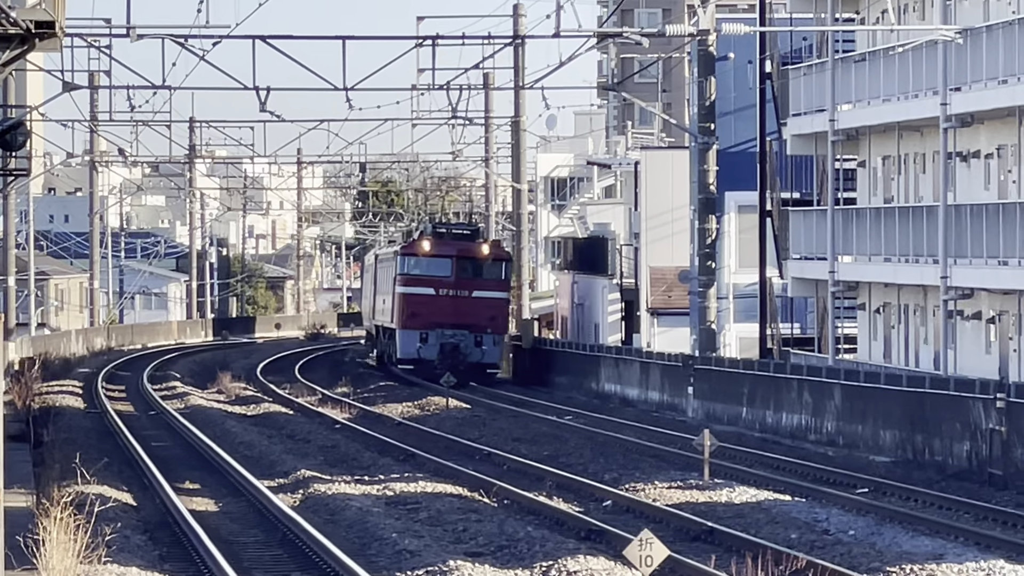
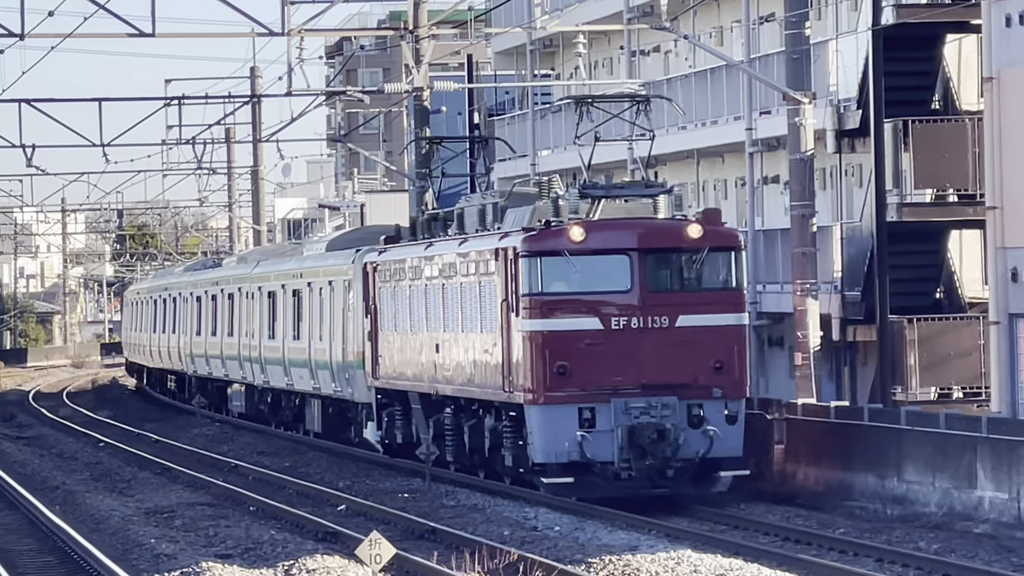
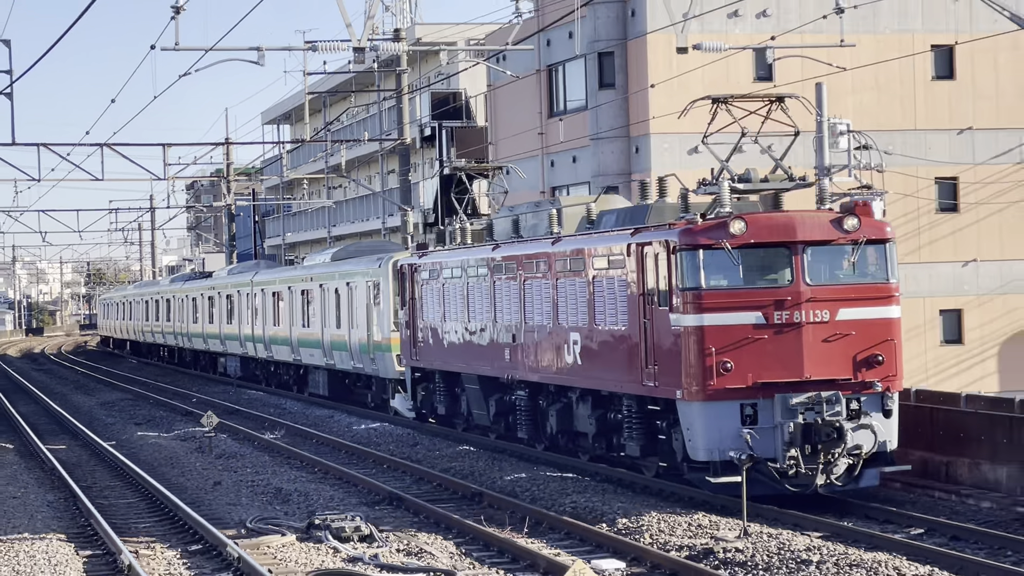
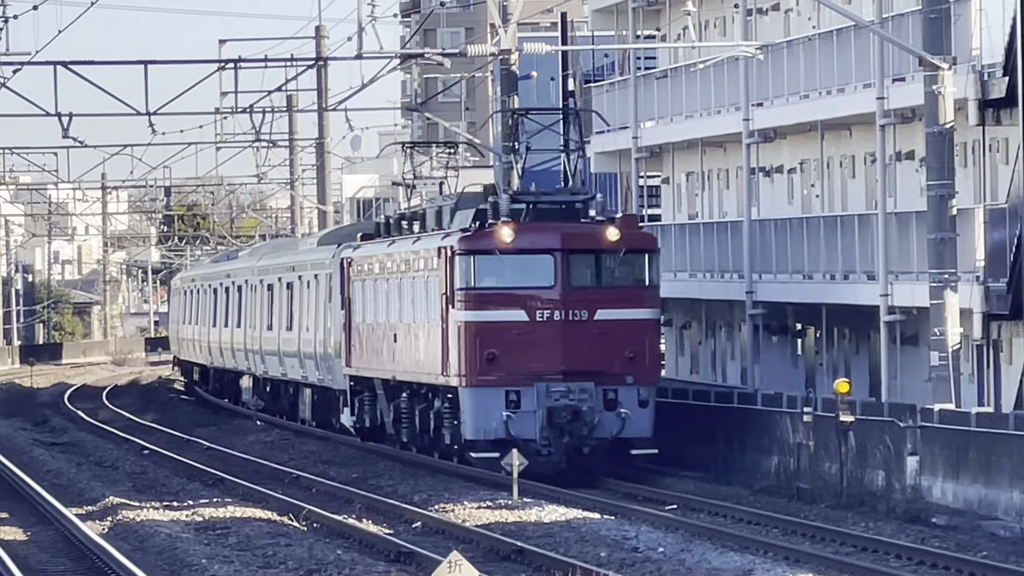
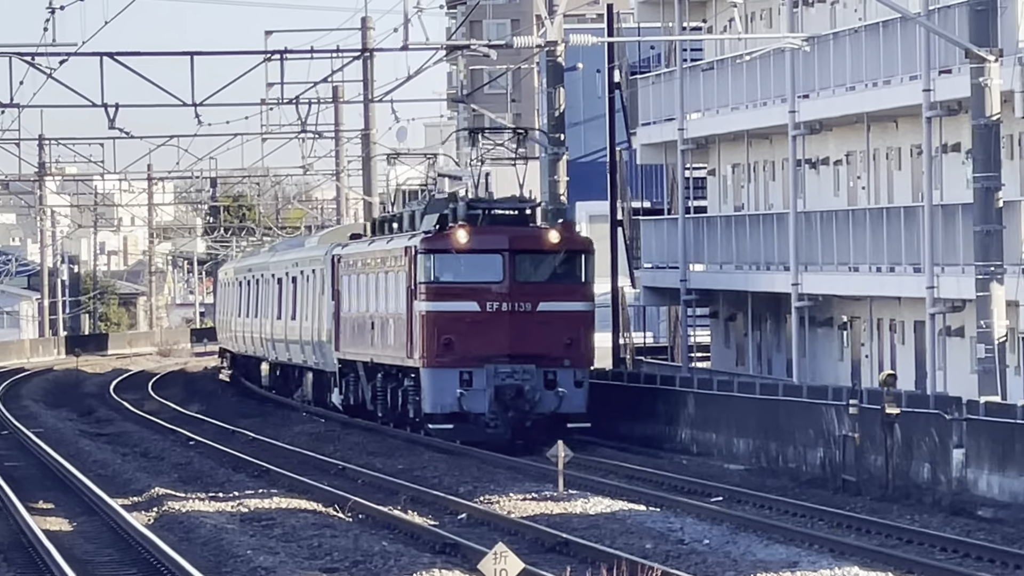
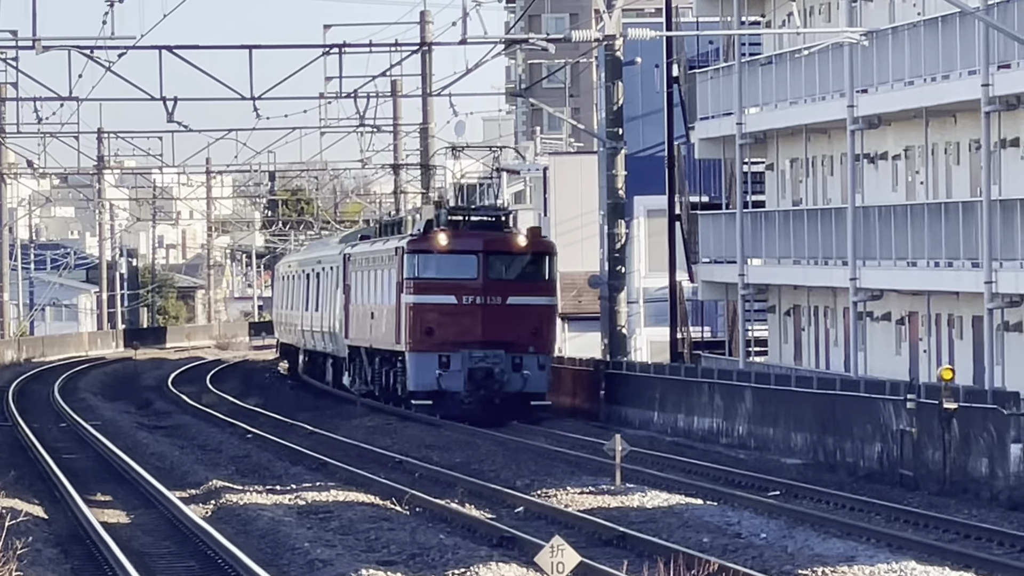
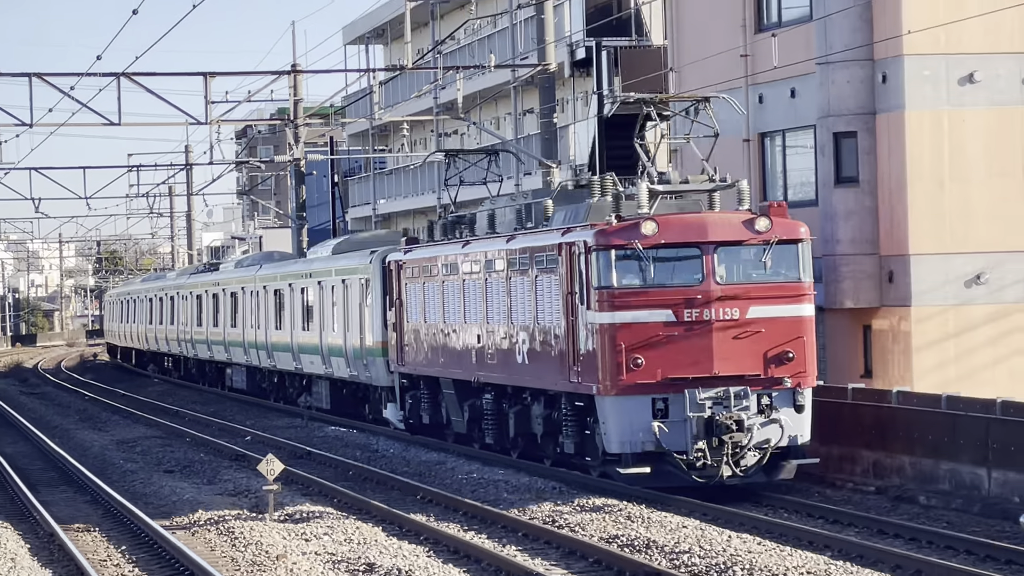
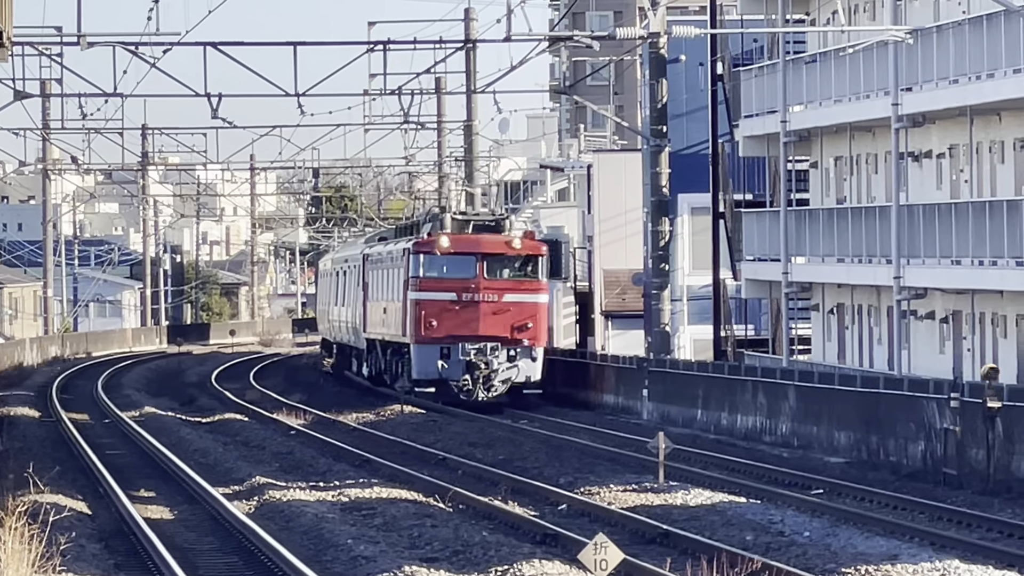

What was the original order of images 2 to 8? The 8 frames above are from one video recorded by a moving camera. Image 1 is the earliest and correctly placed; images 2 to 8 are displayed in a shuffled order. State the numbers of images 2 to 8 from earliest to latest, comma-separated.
8, 6, 5, 4, 2, 7, 3
